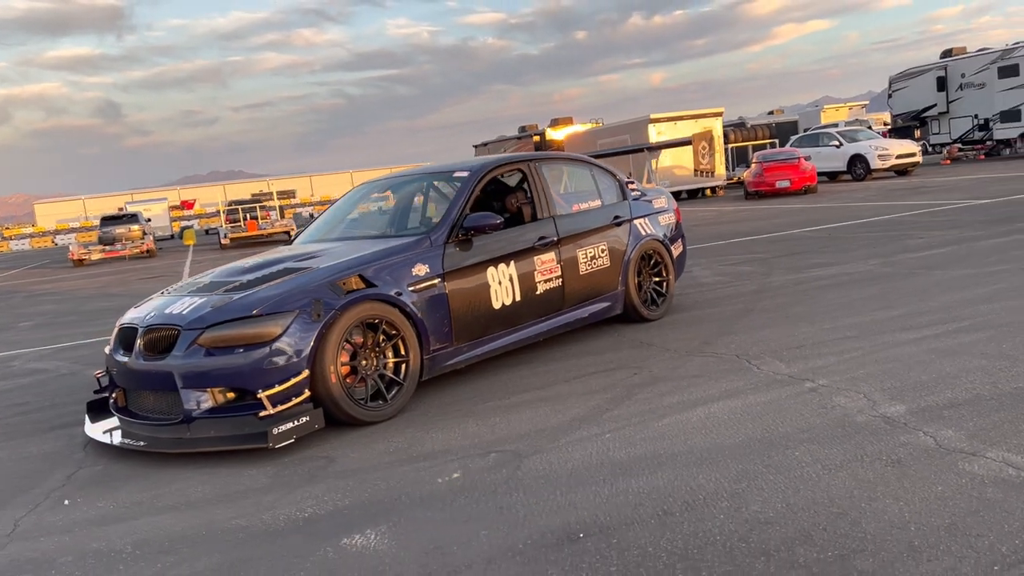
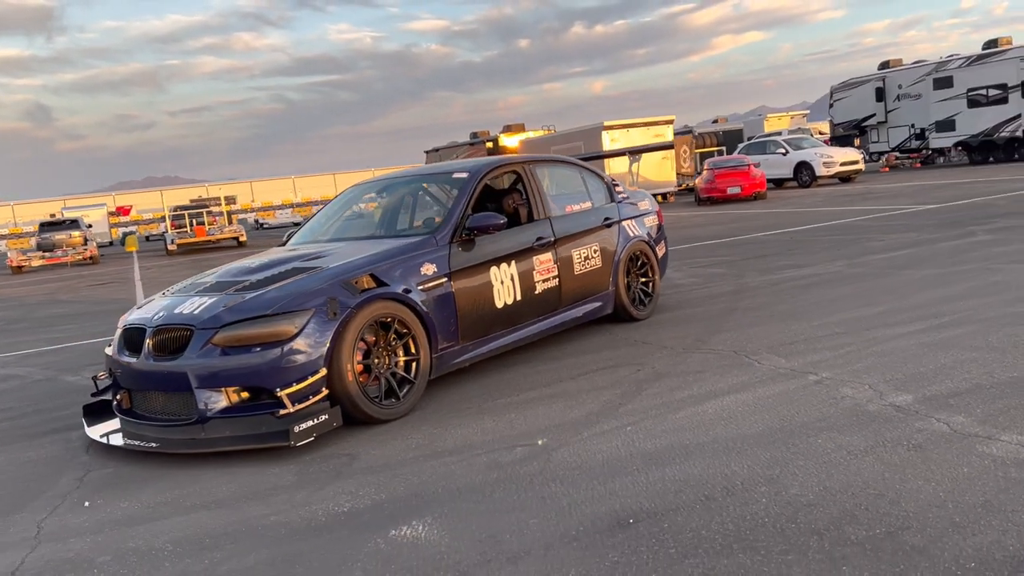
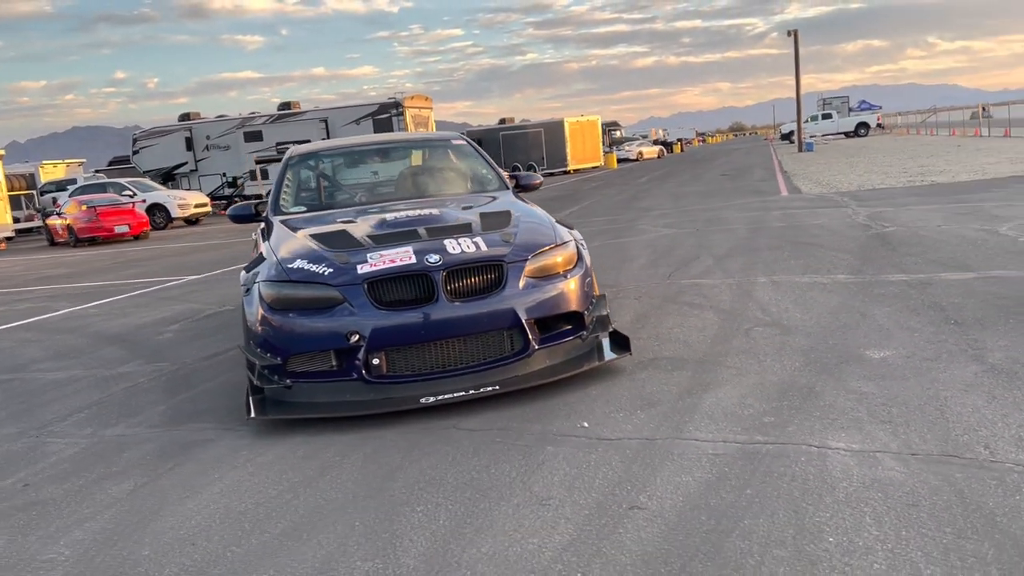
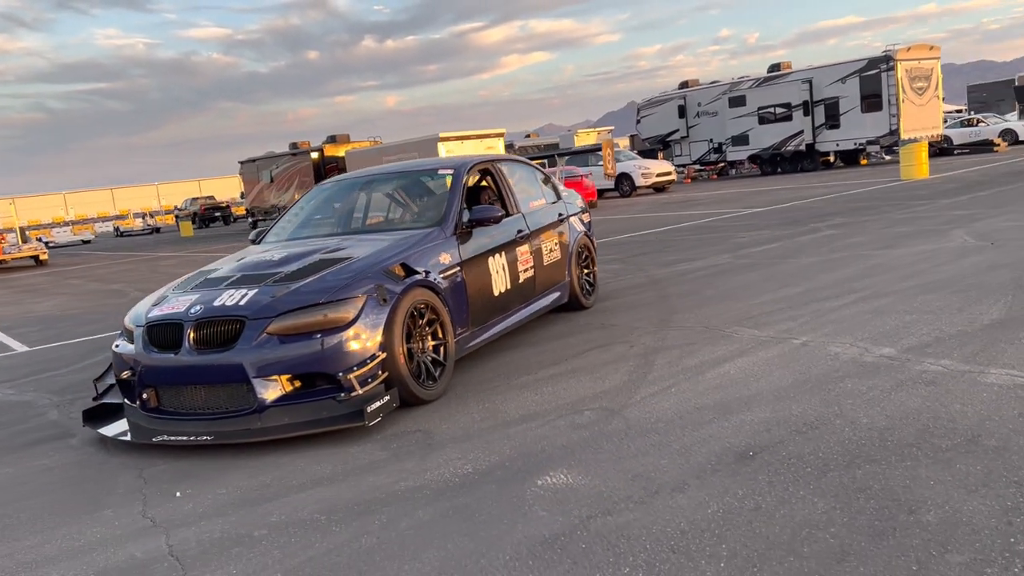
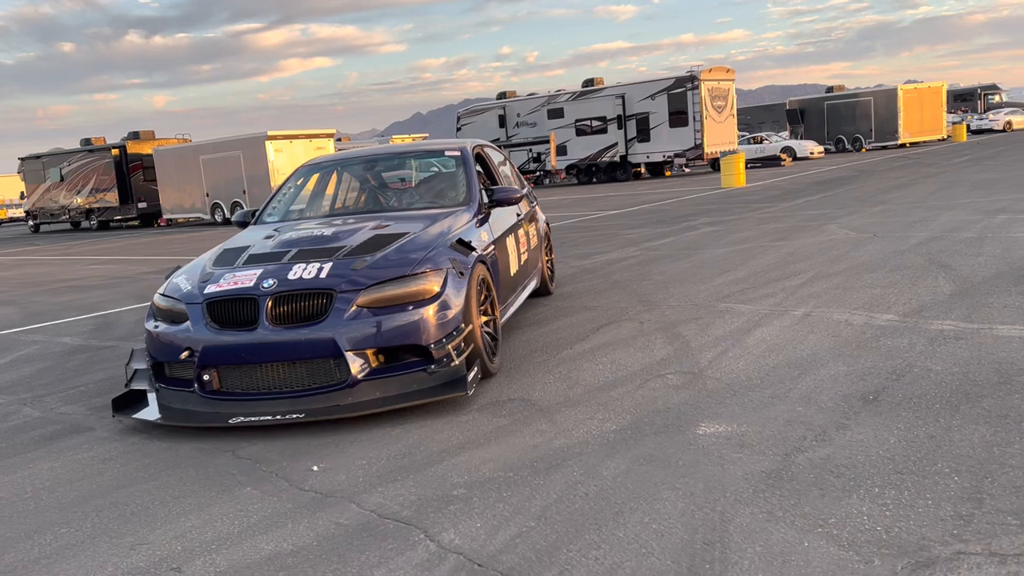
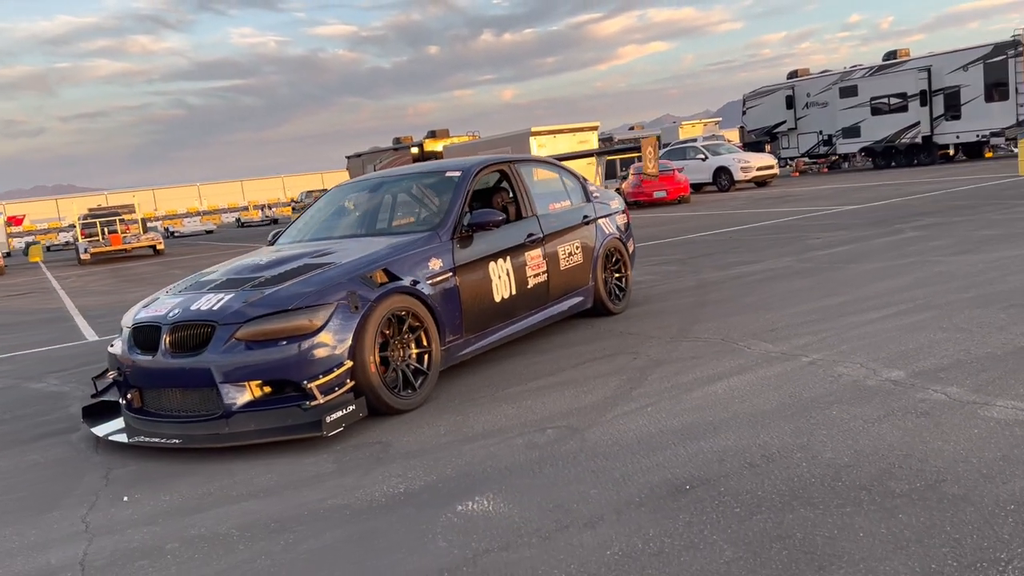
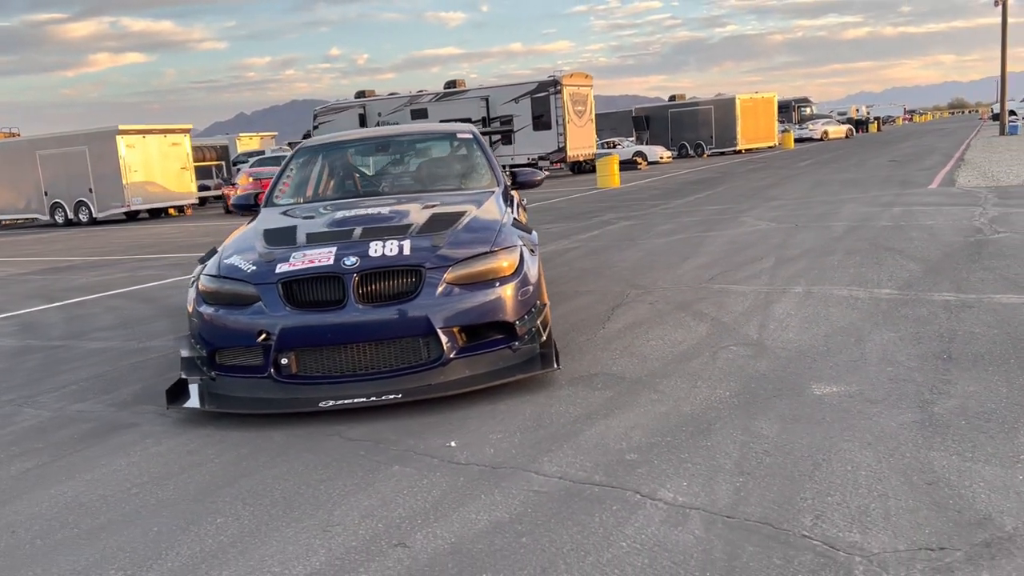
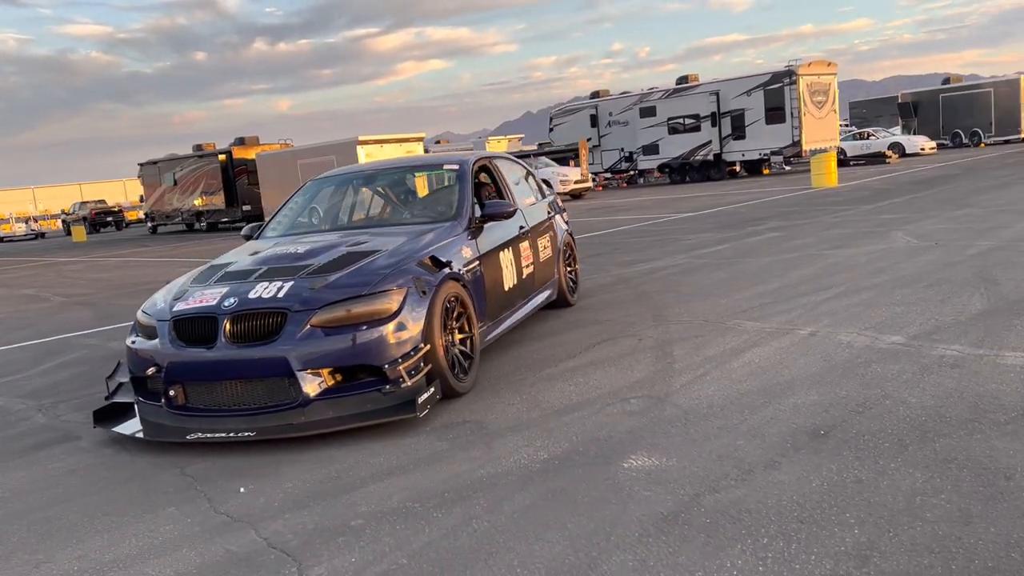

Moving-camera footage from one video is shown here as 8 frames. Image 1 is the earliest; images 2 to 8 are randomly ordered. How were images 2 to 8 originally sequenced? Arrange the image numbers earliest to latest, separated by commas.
2, 6, 4, 8, 5, 7, 3
